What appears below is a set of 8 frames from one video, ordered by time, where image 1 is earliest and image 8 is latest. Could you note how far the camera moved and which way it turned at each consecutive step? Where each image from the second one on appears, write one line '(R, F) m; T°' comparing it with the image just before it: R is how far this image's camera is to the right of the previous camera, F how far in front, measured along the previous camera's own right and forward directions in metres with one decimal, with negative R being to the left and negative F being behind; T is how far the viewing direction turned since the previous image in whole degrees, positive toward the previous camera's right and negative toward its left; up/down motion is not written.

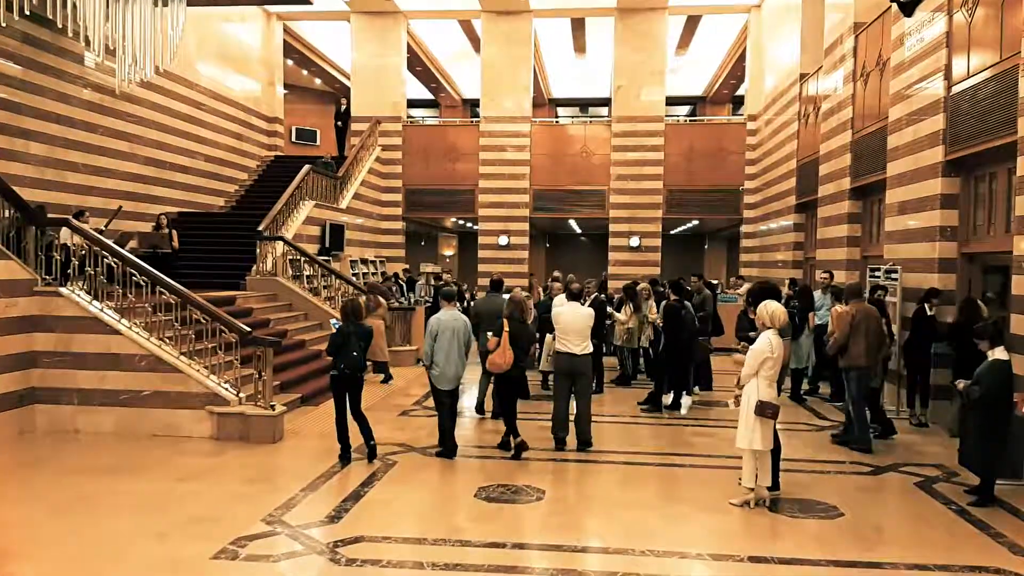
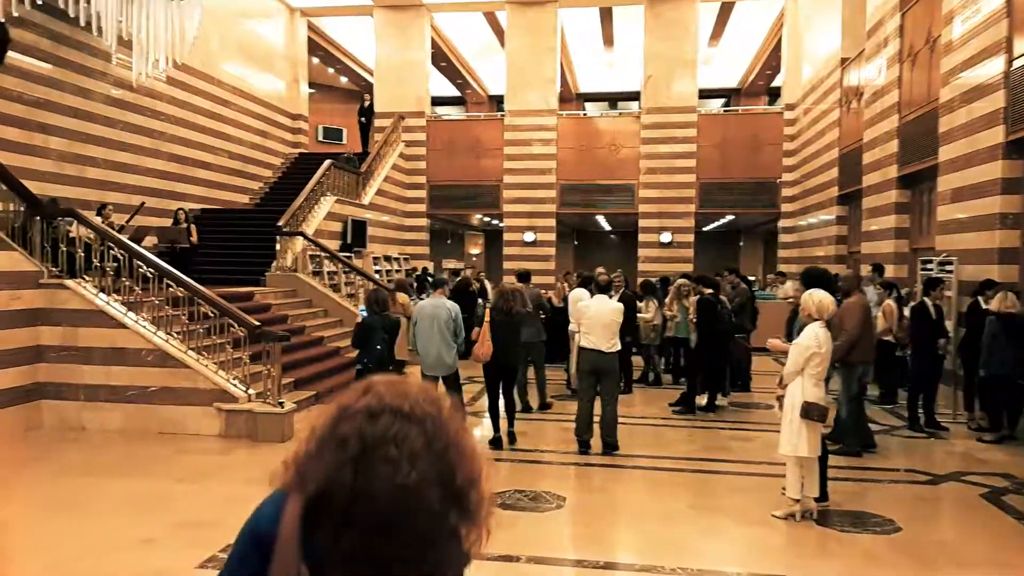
(0.0, +0.4) m; -2°
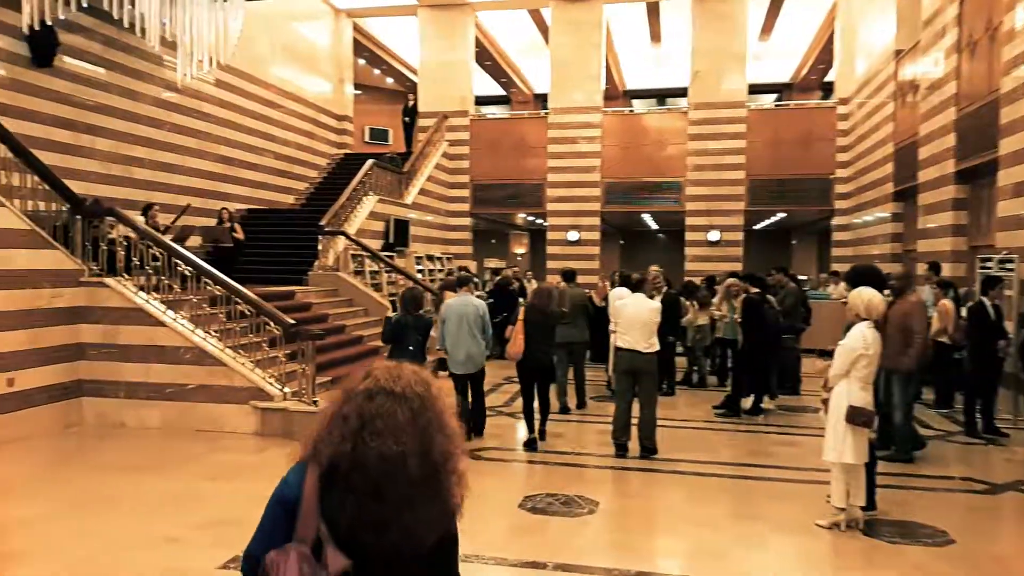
(+0.1, +0.1) m; -3°
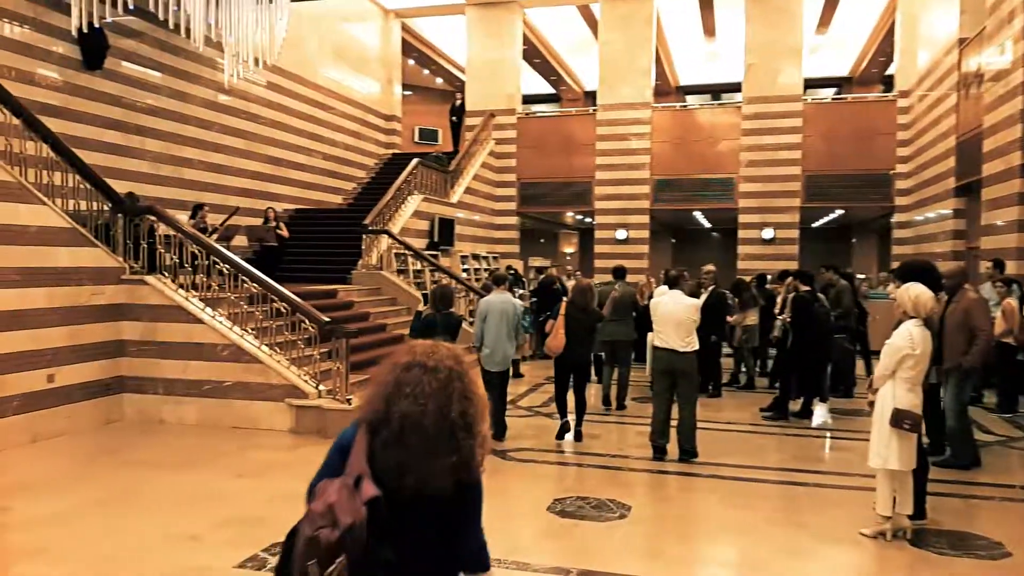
(+0.1, +0.1) m; -4°
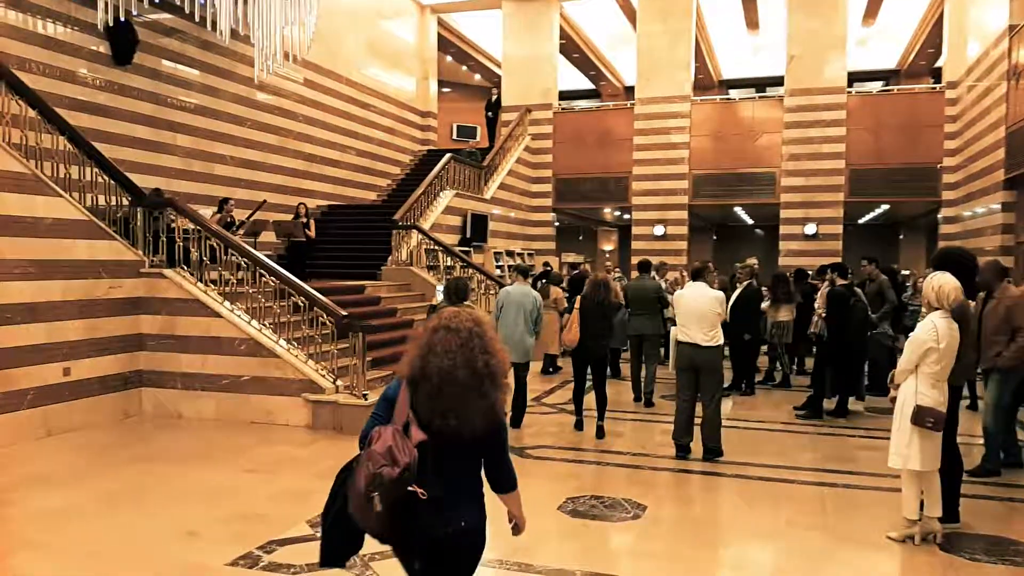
(+0.2, +0.2) m; -3°
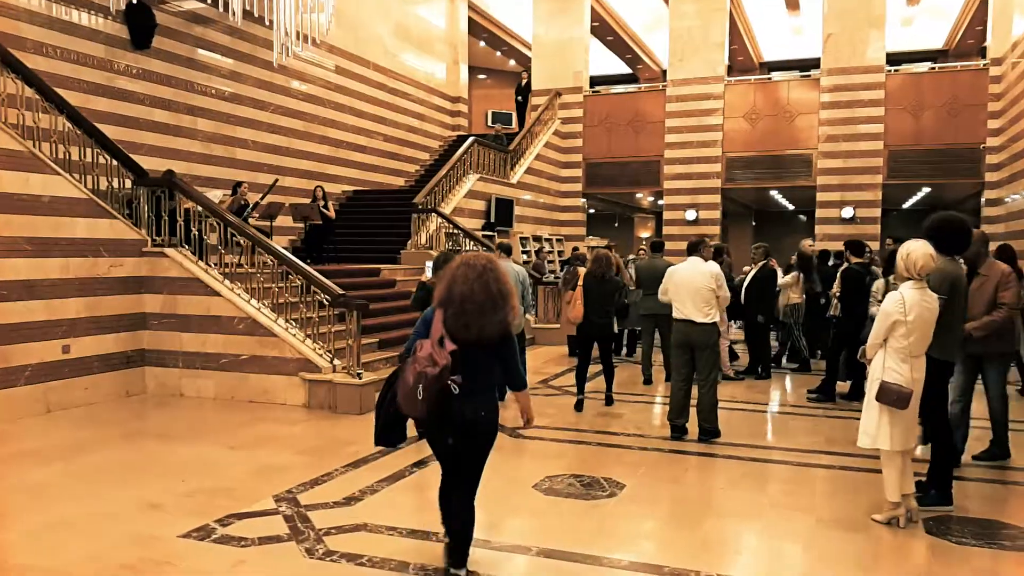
(+0.4, +0.1) m; -3°
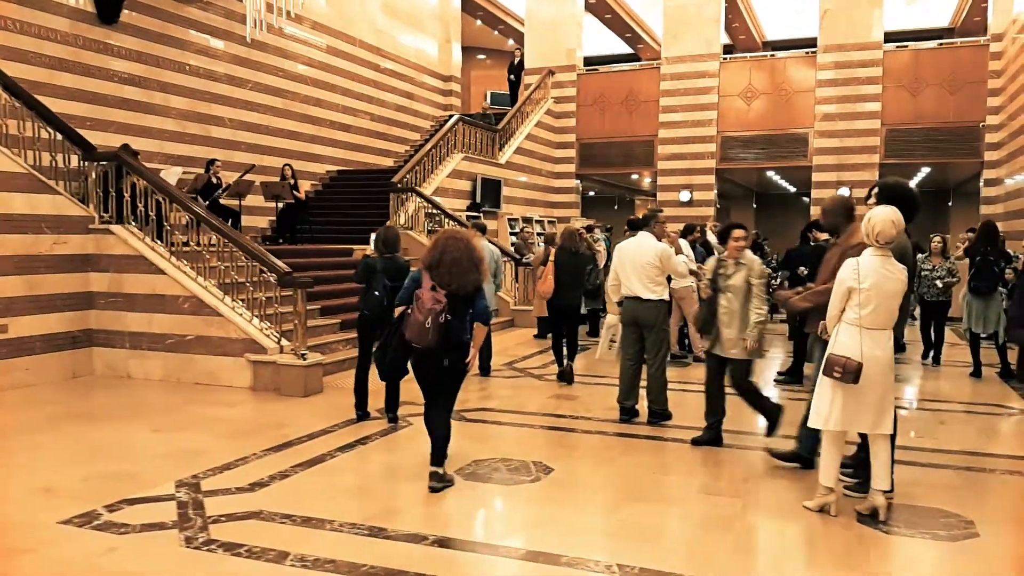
(+0.4, +0.2) m; -1°
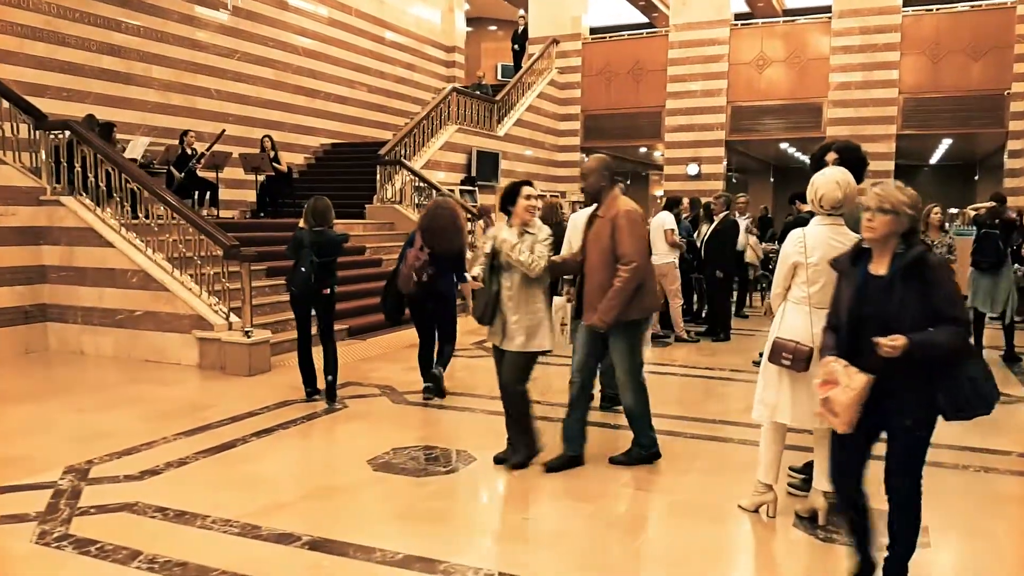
(+0.5, +0.3) m; -2°
